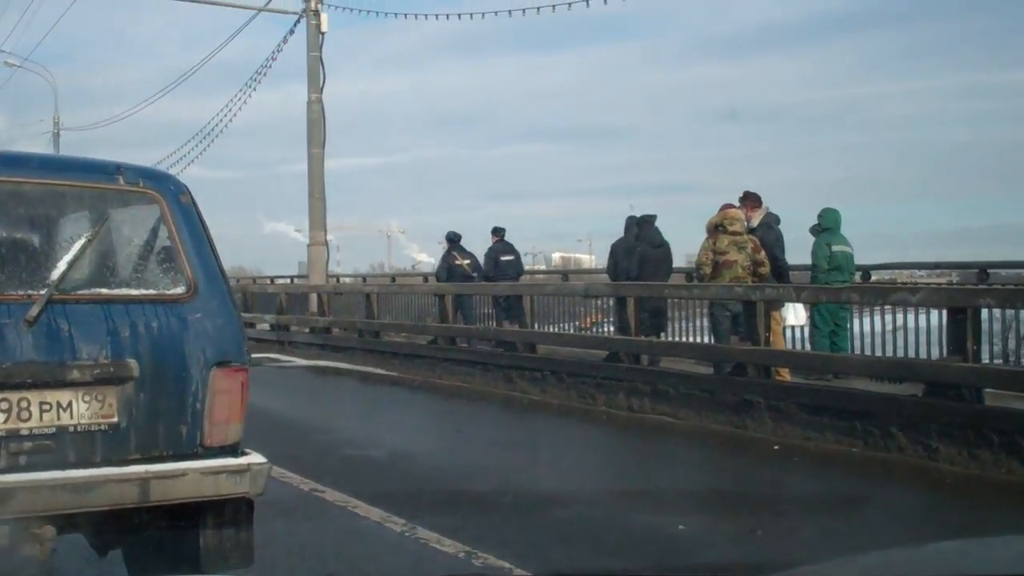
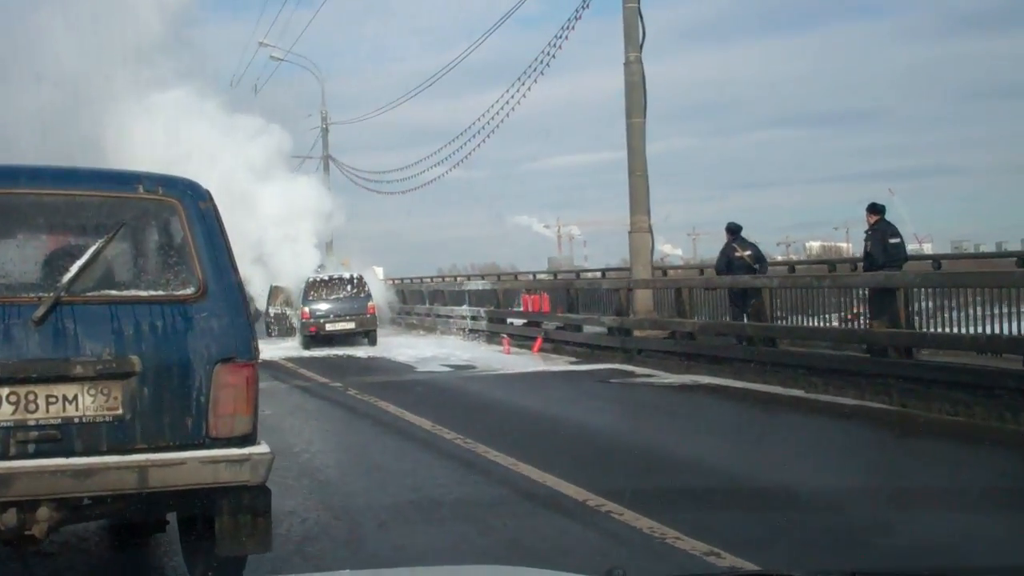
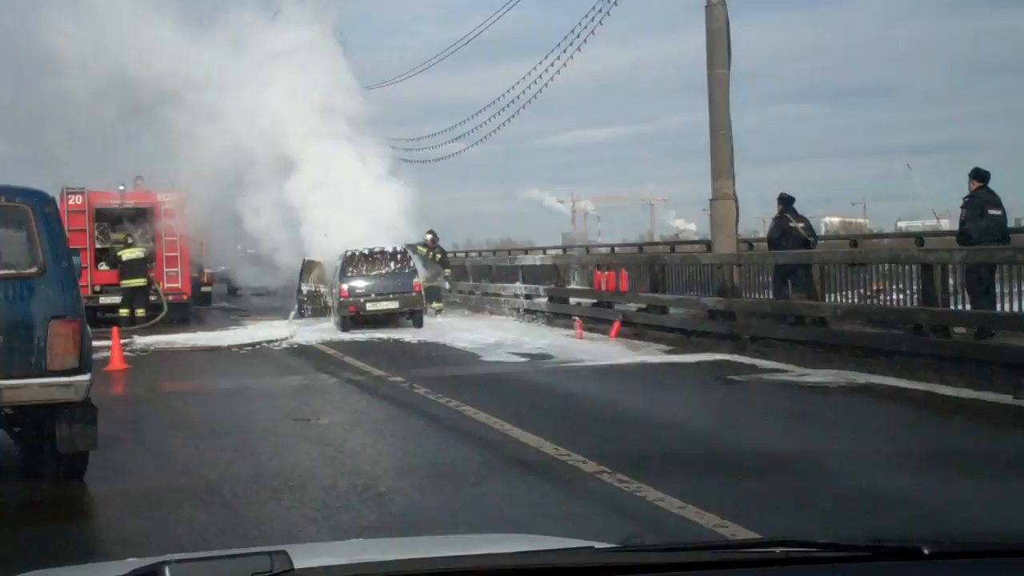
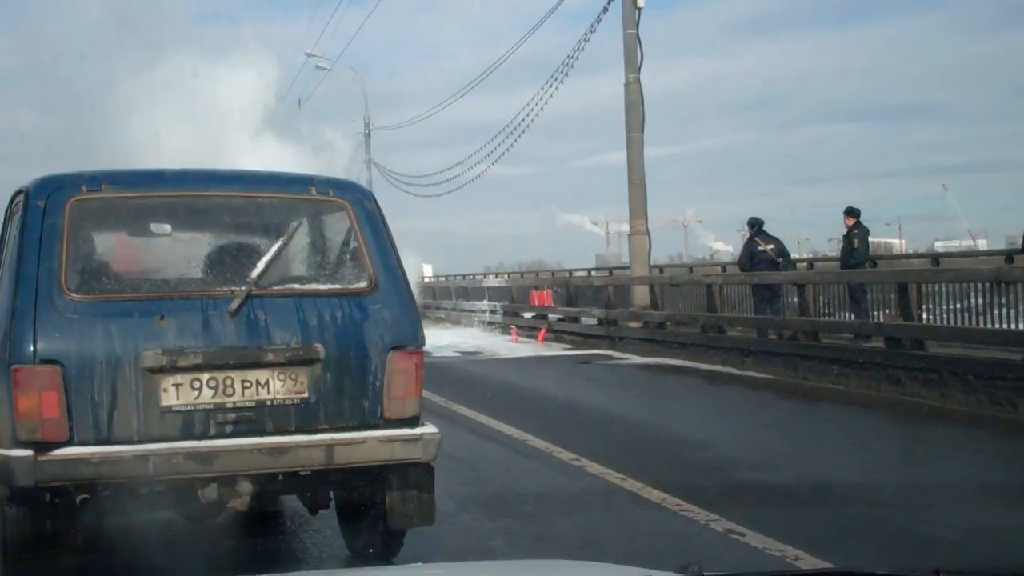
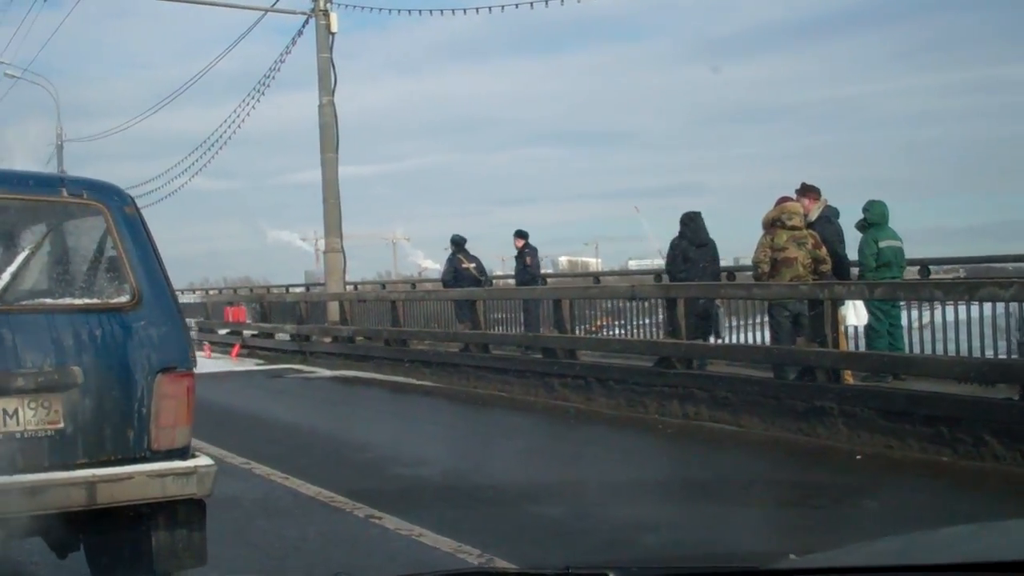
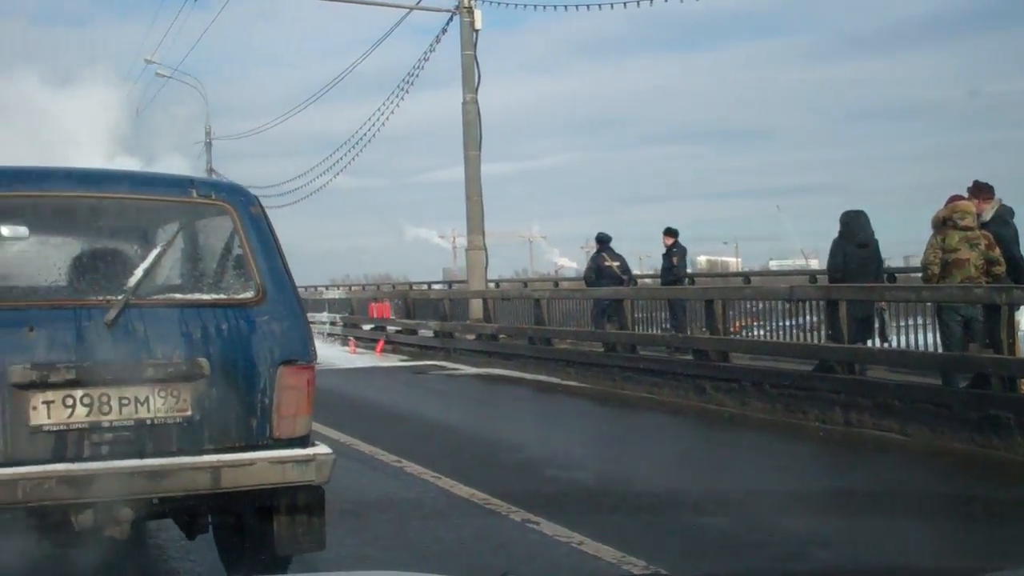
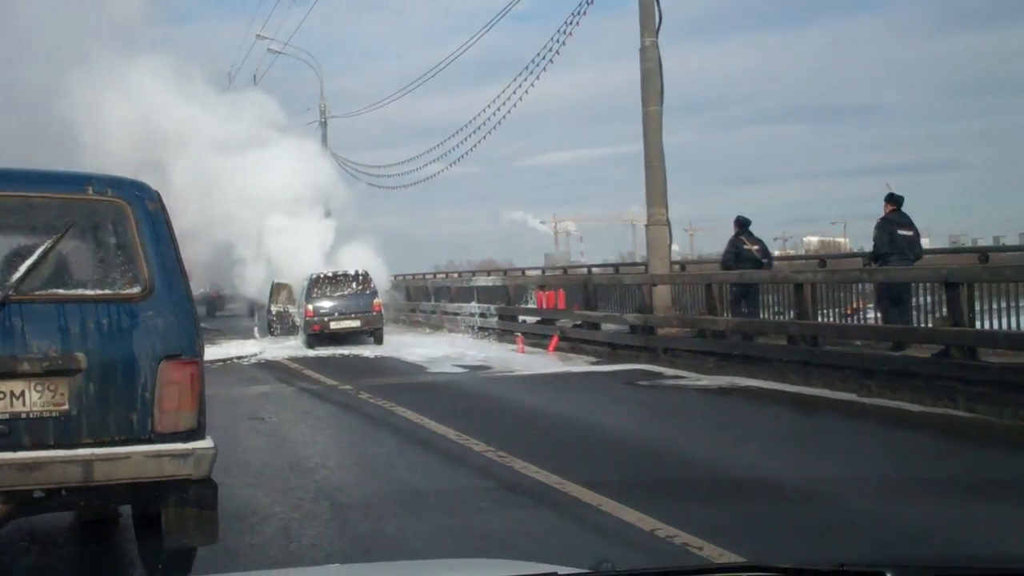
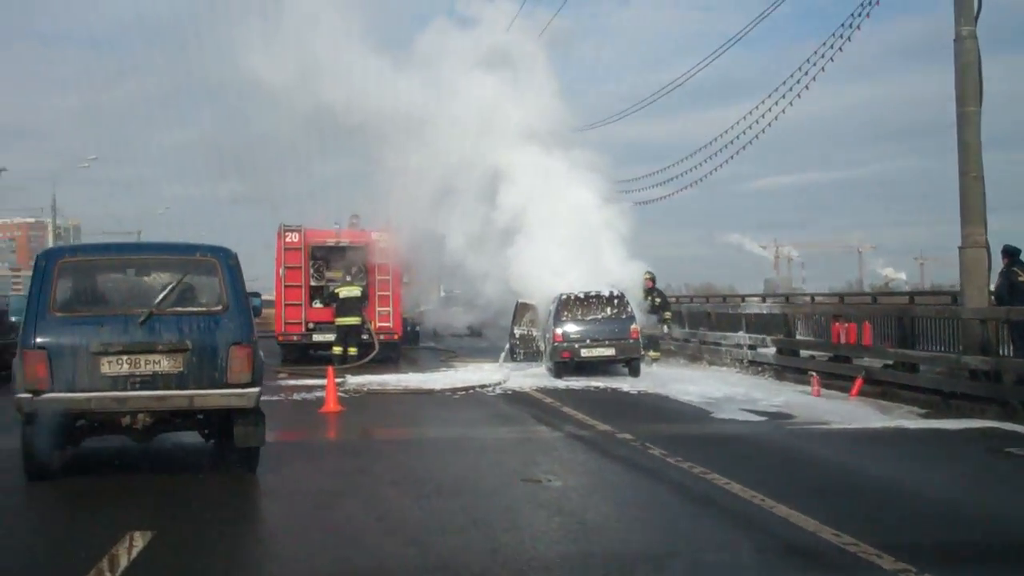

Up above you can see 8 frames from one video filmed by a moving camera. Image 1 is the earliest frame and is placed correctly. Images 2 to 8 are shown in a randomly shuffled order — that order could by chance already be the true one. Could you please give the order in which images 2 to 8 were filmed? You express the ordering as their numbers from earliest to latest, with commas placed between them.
5, 6, 4, 2, 7, 3, 8
